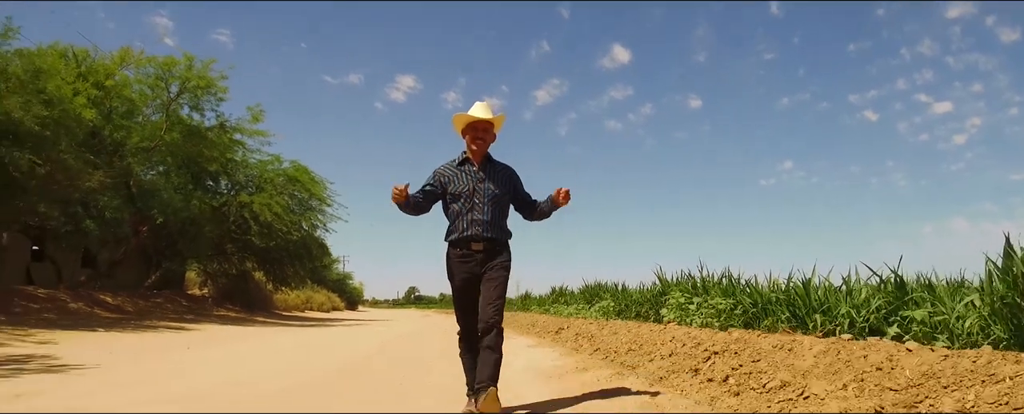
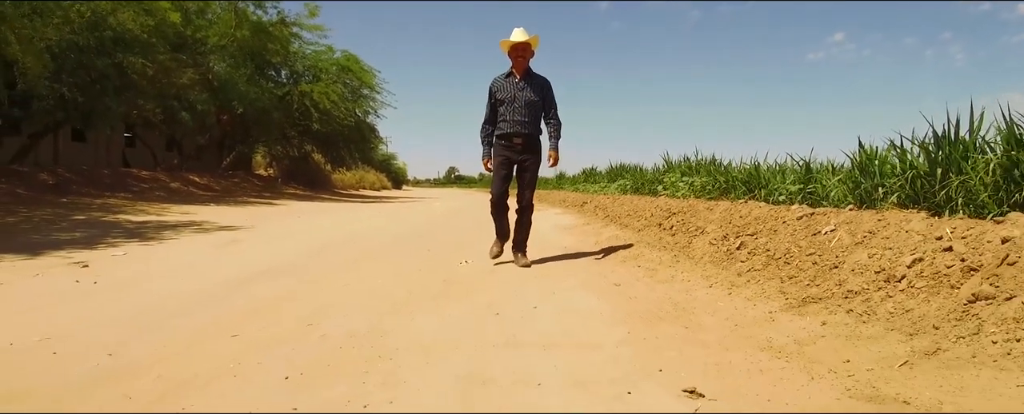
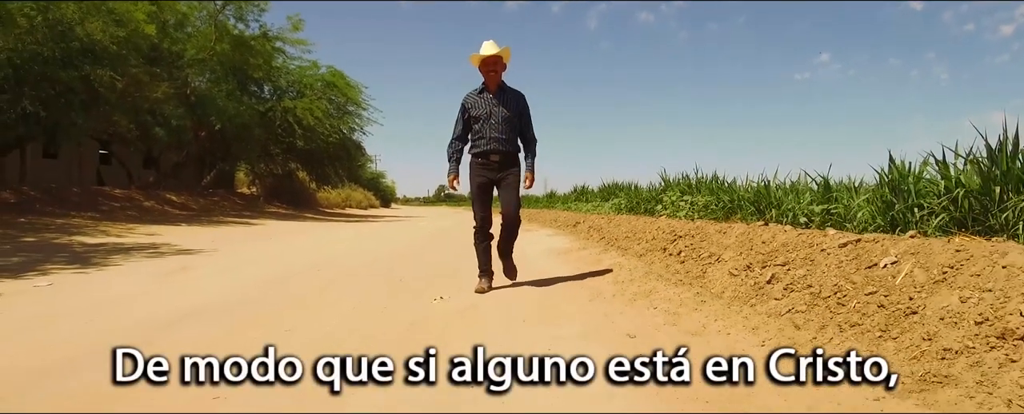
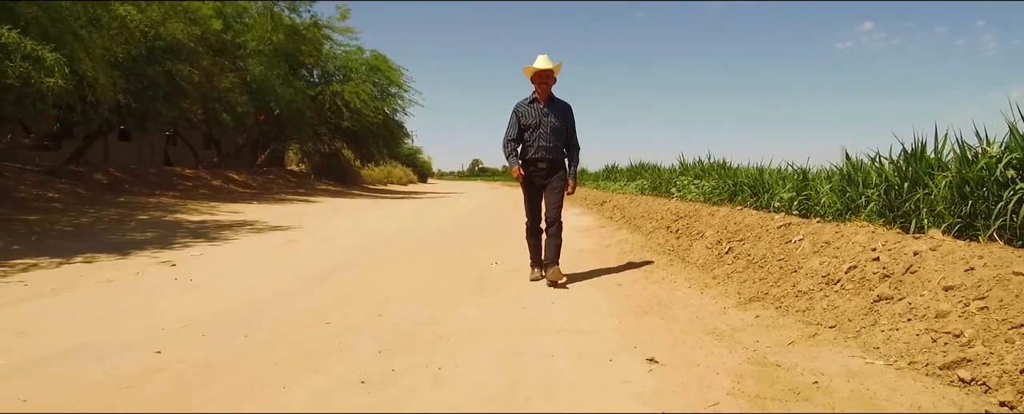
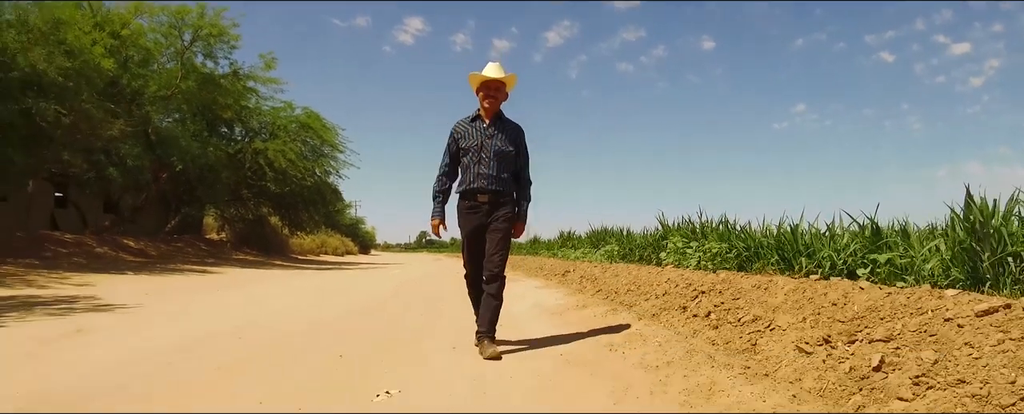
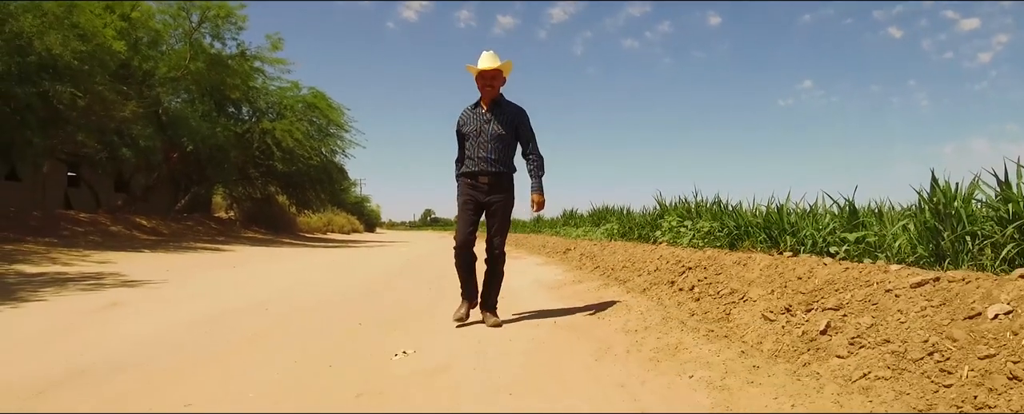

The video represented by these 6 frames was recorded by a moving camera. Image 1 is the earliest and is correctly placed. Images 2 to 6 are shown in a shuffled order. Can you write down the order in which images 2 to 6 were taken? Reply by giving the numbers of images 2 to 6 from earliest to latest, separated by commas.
5, 6, 3, 2, 4
